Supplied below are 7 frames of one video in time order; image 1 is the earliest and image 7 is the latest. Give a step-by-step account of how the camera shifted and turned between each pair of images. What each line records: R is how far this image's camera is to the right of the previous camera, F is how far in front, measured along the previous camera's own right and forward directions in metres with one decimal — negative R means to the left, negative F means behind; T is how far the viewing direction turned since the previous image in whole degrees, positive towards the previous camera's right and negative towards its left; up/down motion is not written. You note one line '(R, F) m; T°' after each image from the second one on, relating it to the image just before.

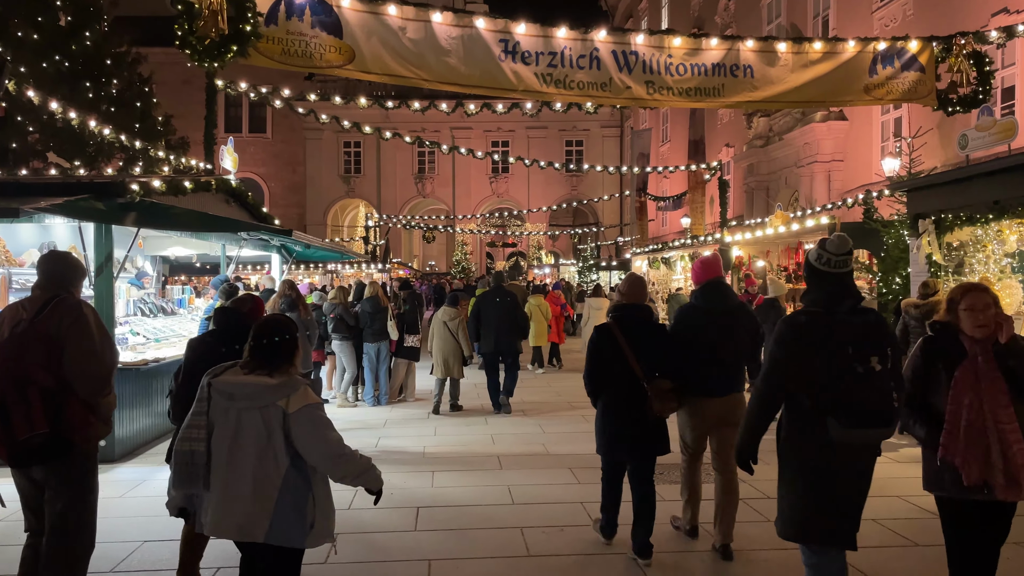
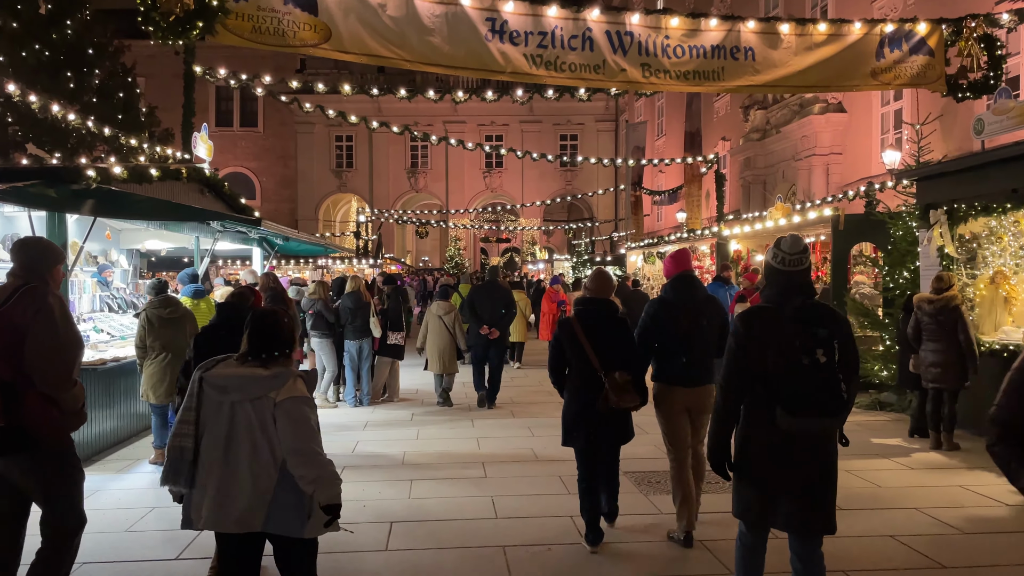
(+0.1, +0.4) m; 0°
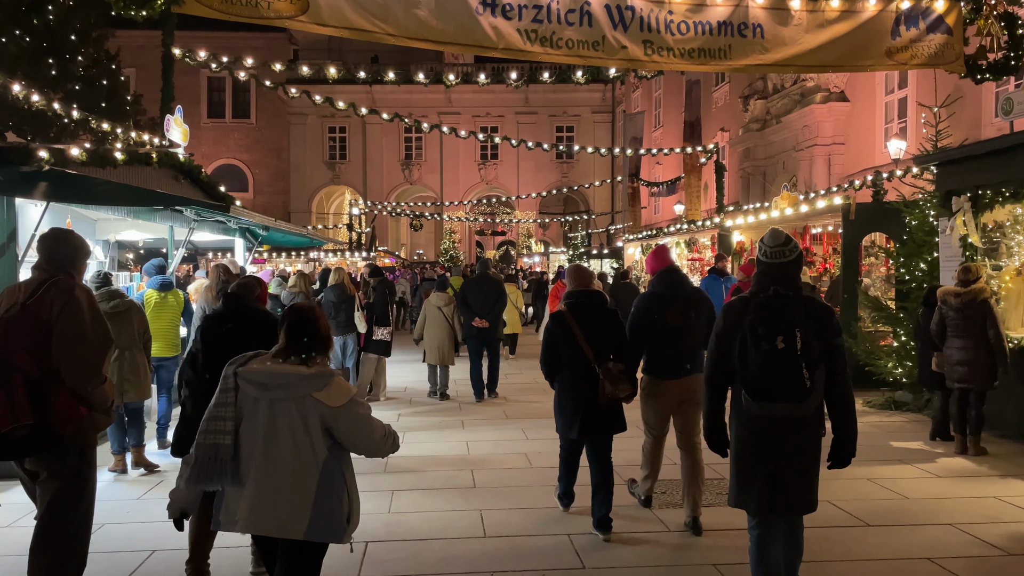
(0.0, +0.5) m; 0°
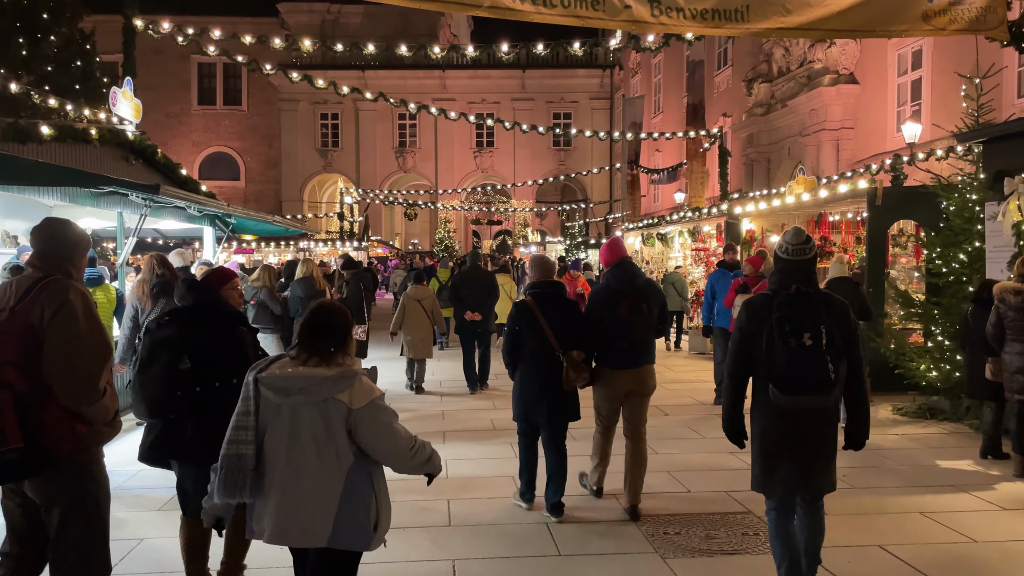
(+0.1, +0.8) m; 0°
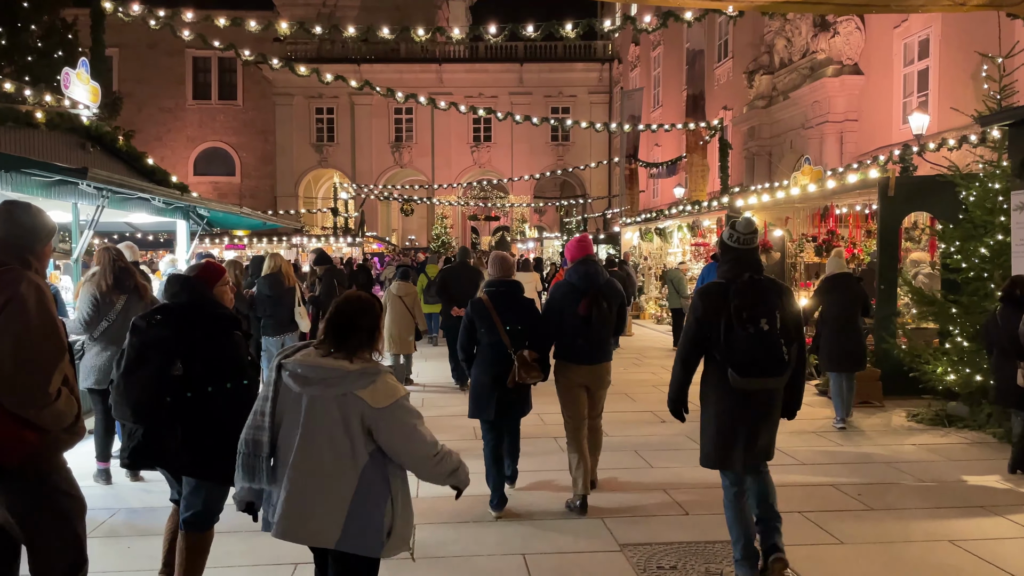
(+0.1, +0.5) m; 0°
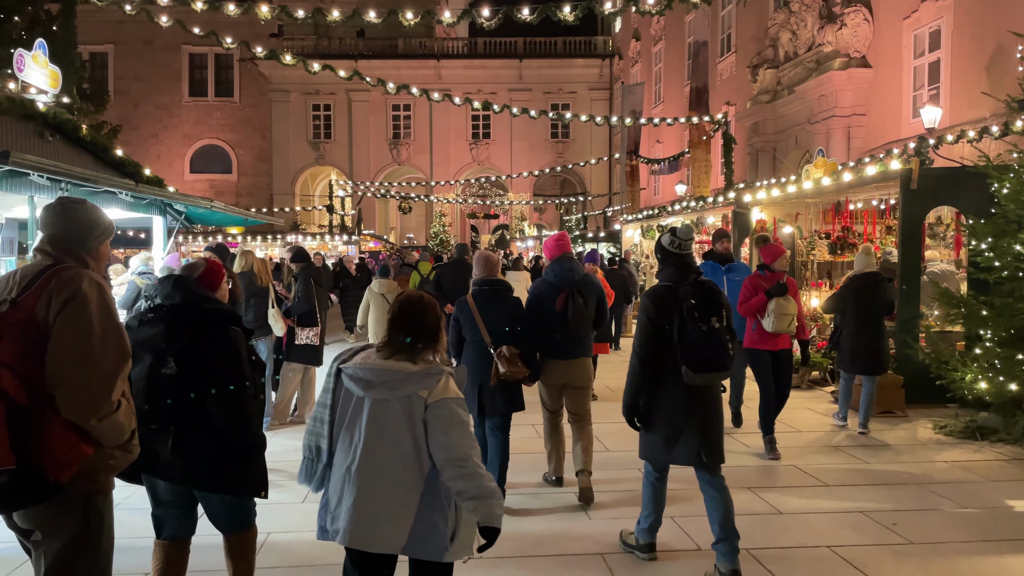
(+0.1, +0.5) m; 0°
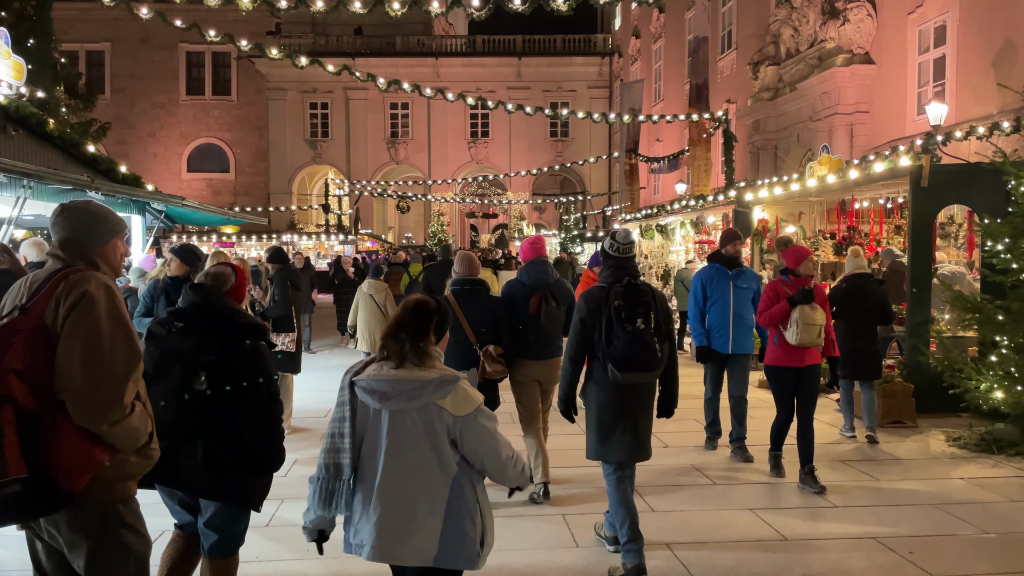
(+0.1, +0.3) m; 0°
